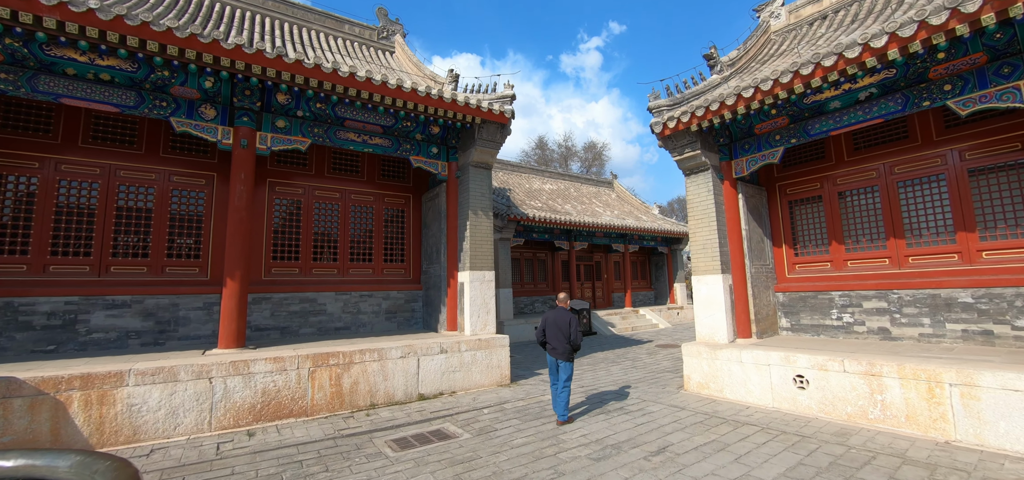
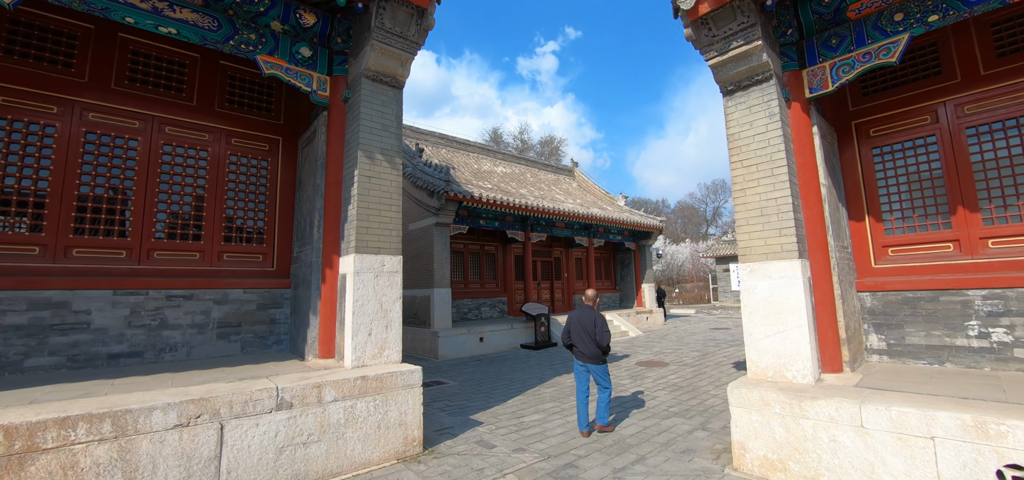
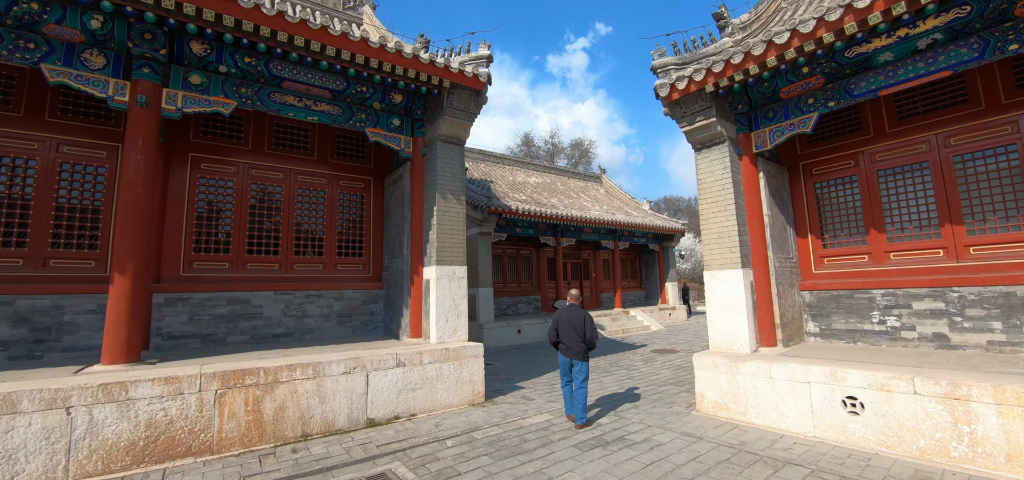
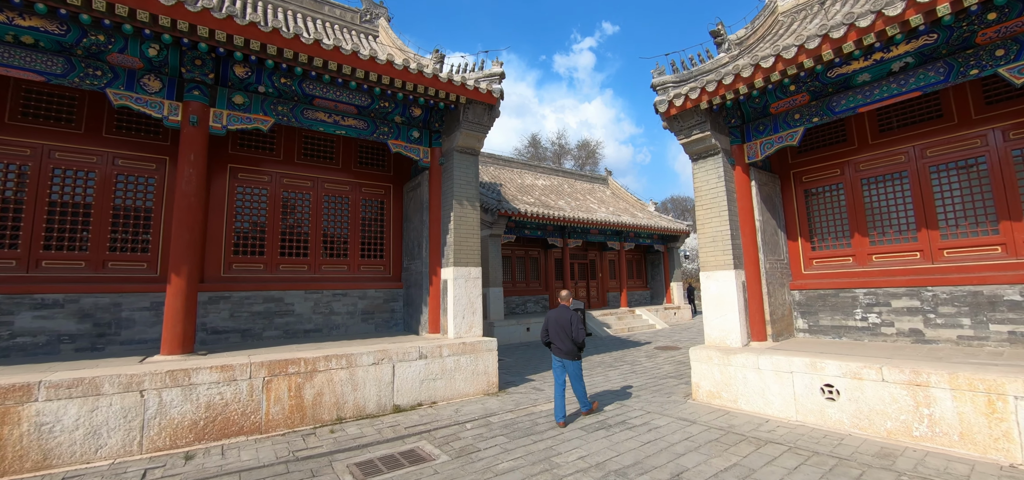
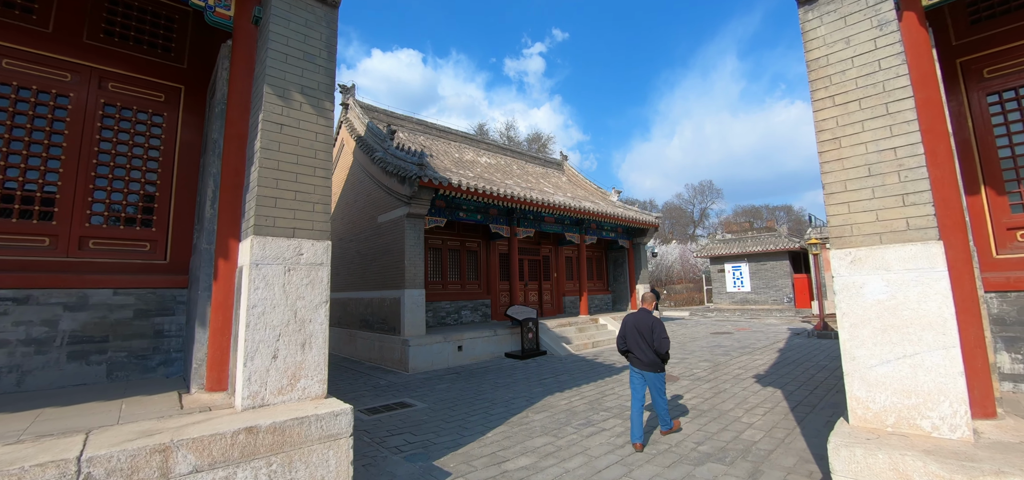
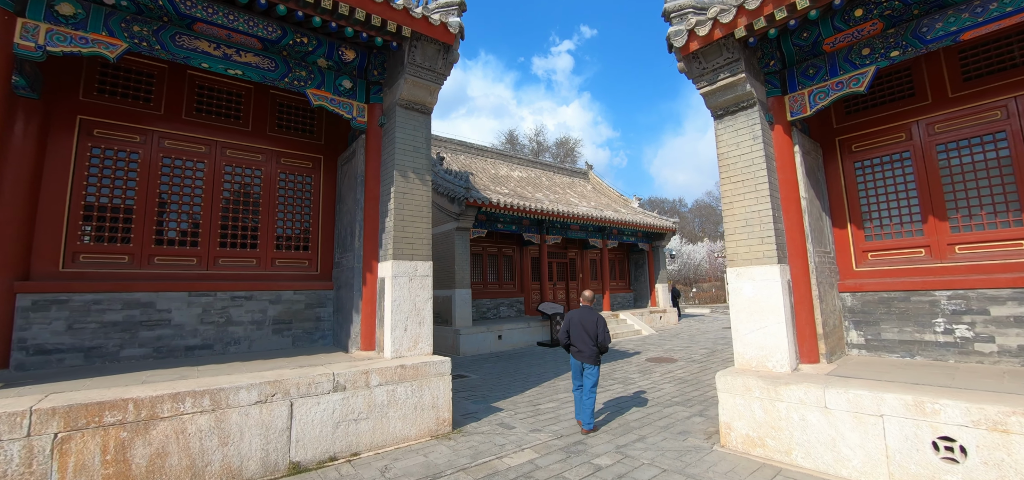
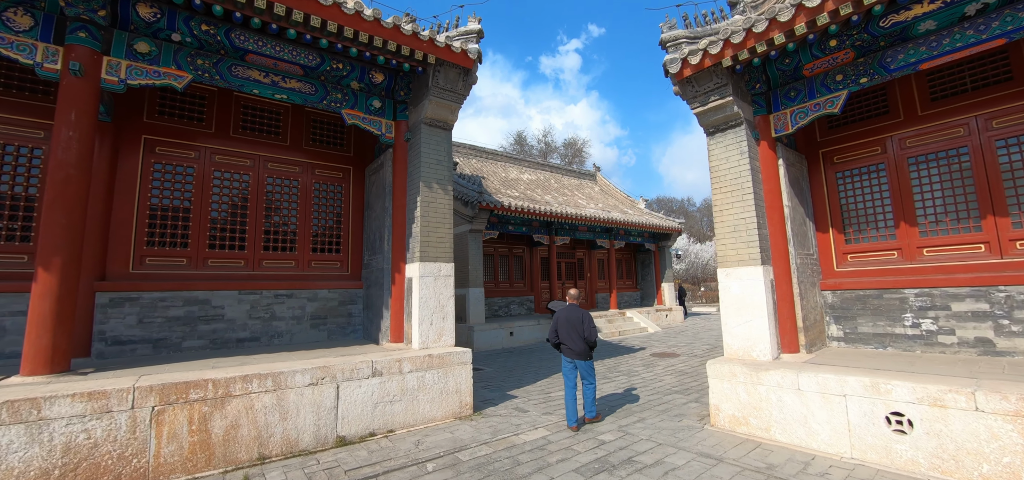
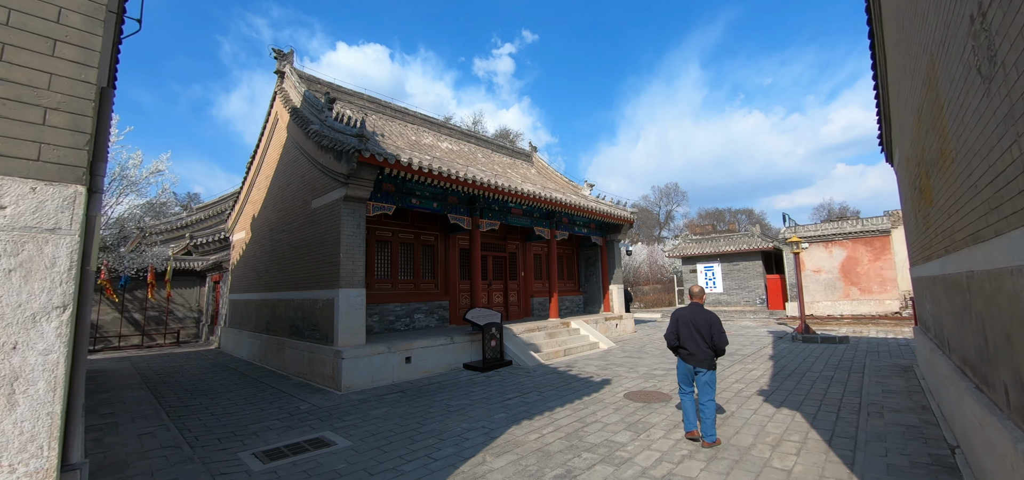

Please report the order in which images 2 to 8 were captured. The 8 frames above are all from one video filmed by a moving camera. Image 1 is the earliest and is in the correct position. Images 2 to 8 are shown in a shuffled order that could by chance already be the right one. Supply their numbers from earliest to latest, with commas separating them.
4, 3, 7, 6, 2, 5, 8
